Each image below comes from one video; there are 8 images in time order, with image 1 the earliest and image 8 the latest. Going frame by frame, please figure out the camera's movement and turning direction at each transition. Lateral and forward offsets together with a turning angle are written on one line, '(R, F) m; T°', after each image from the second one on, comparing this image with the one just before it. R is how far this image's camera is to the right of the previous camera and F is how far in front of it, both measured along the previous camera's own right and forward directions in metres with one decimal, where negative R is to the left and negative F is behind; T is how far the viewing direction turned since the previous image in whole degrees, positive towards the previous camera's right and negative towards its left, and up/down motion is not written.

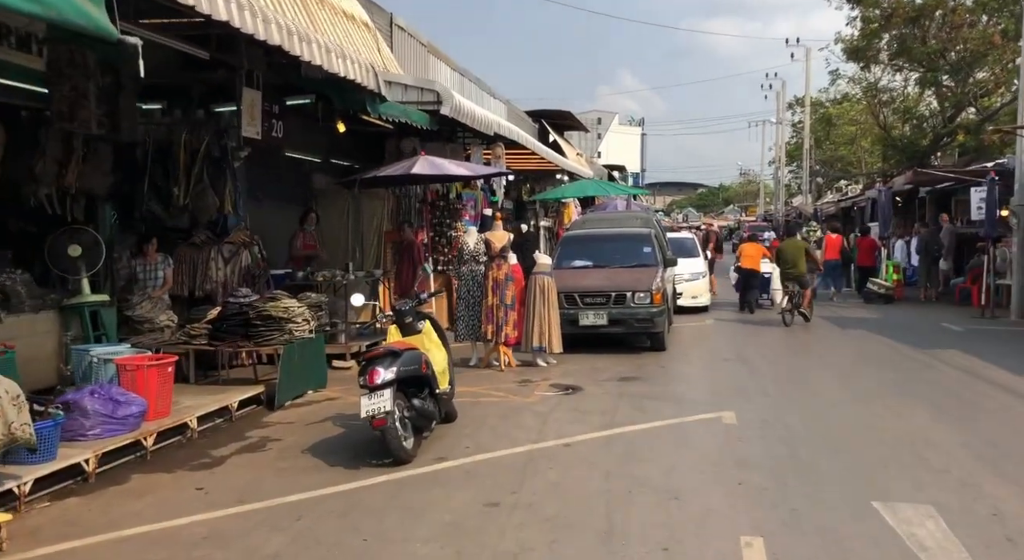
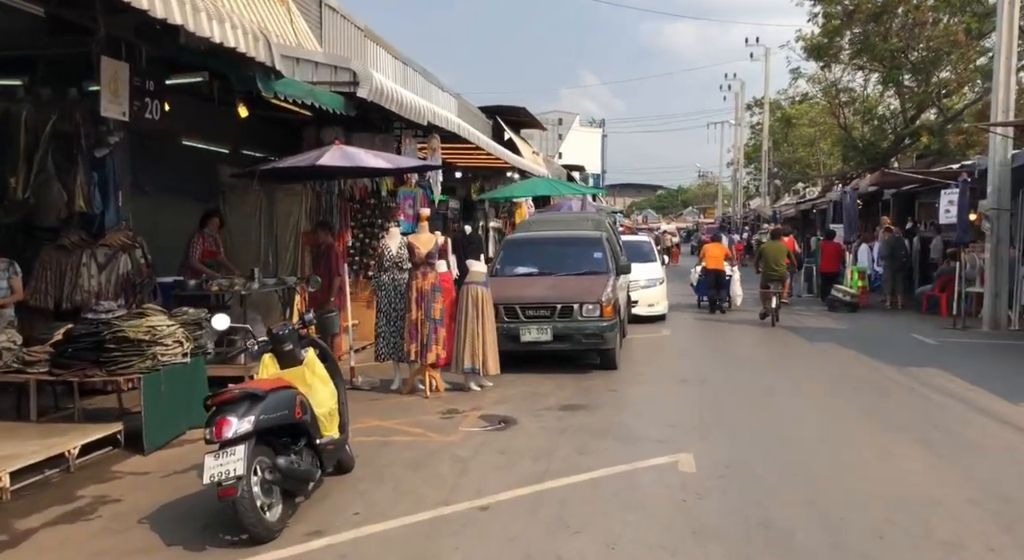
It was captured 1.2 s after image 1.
(+0.3, +1.3) m; +3°
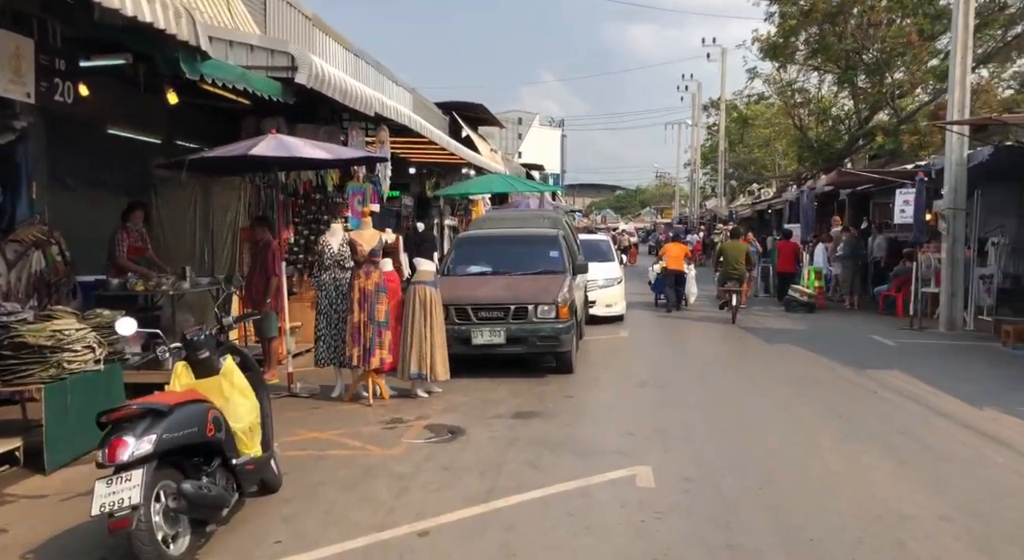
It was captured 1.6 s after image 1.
(+0.1, +0.5) m; +3°
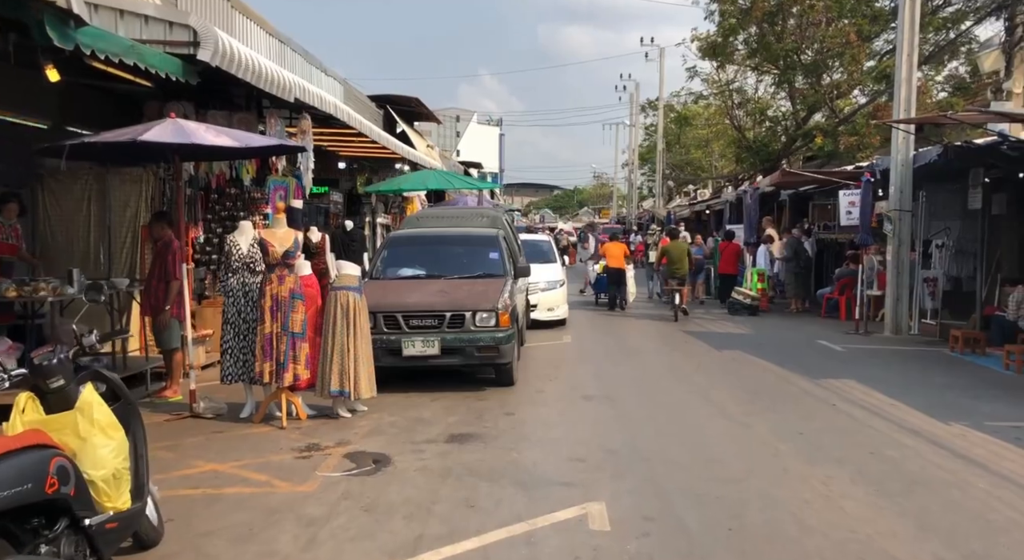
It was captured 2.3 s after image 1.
(0.0, +0.8) m; +4°
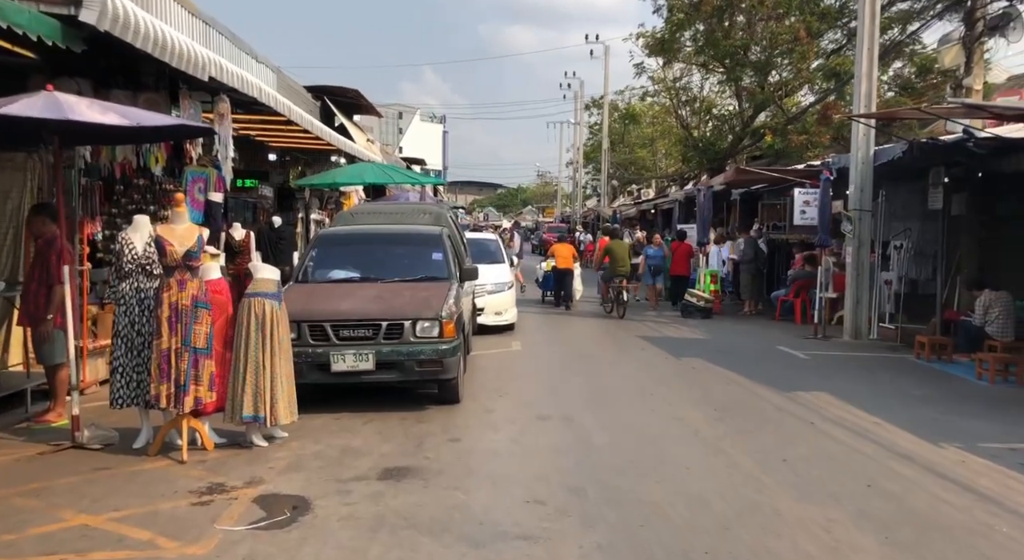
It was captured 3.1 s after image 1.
(0.0, +1.0) m; +4°
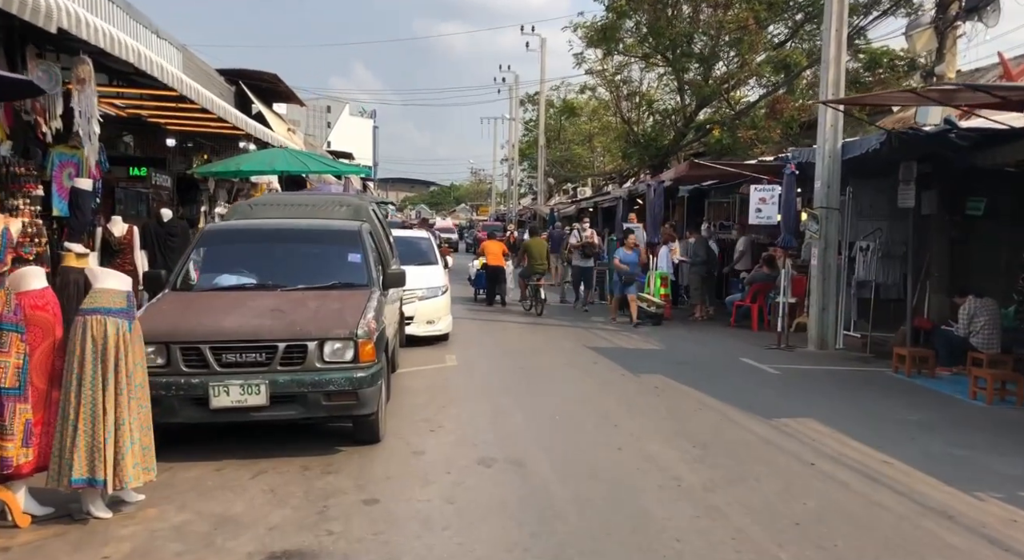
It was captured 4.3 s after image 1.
(0.0, +1.6) m; +4°
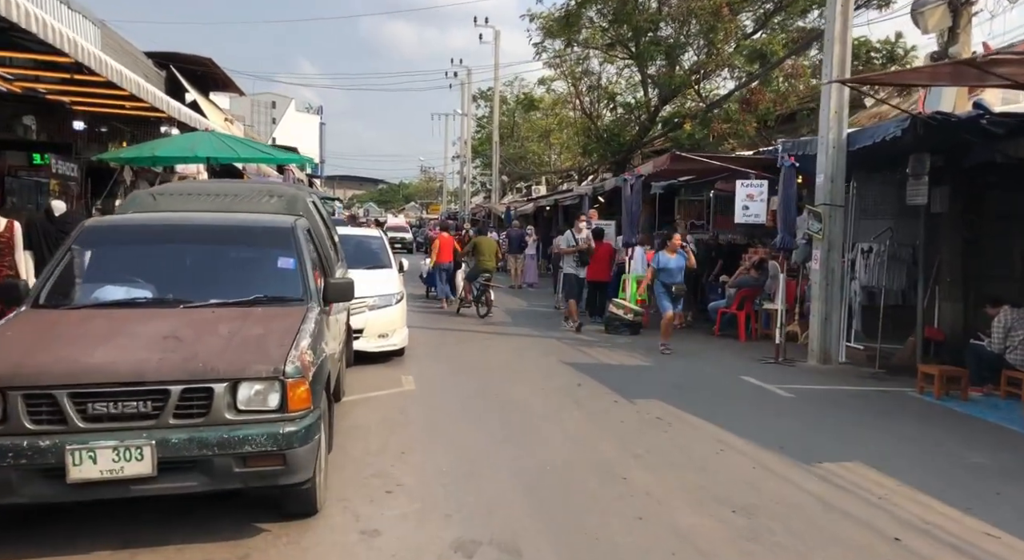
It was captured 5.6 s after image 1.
(-0.2, +1.7) m; +3°
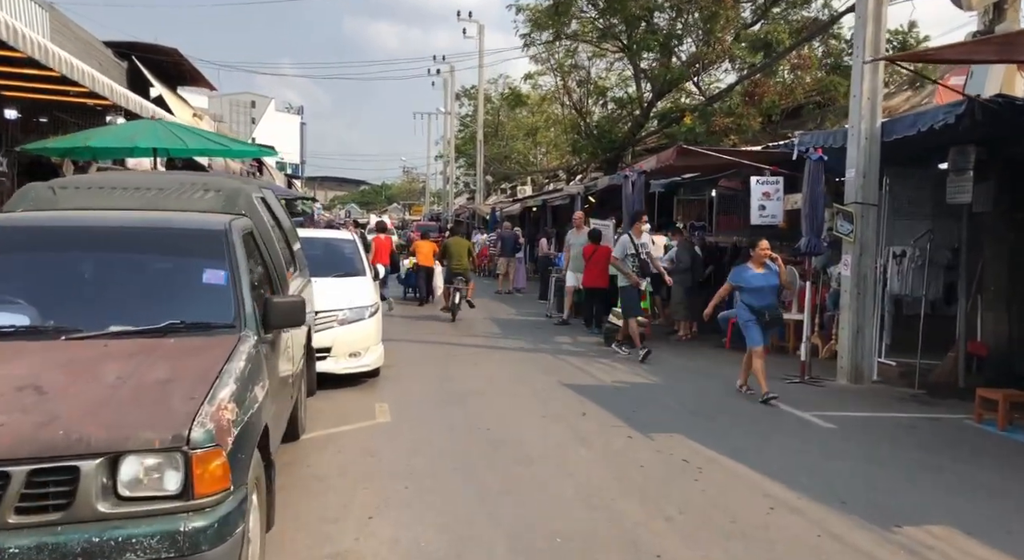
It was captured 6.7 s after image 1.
(-0.1, +1.4) m; +1°
